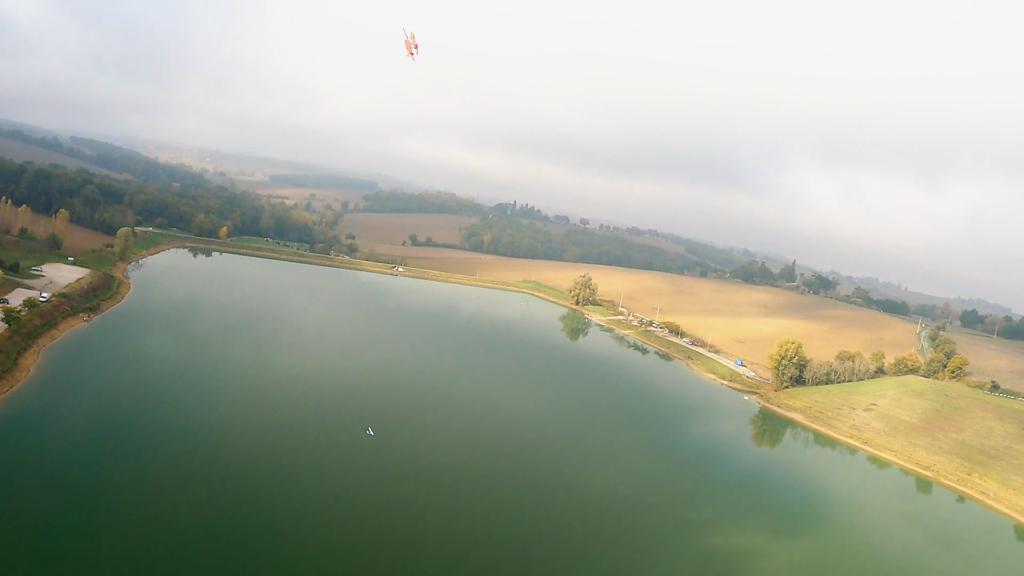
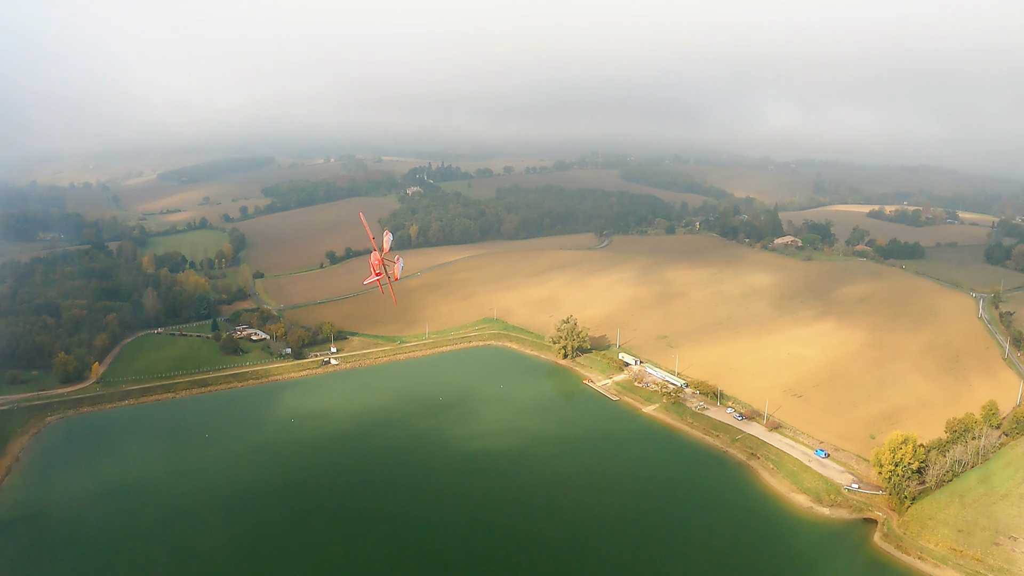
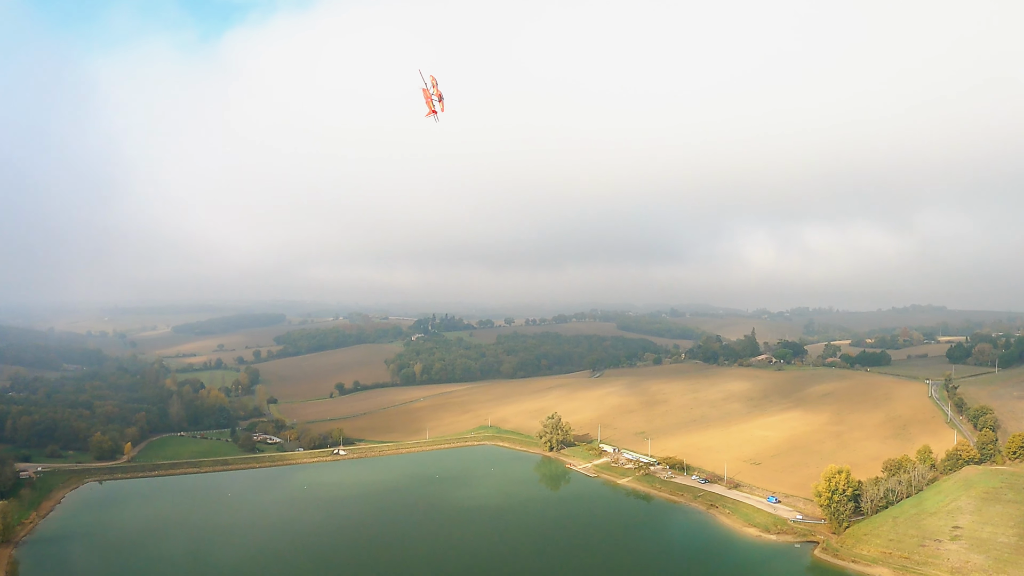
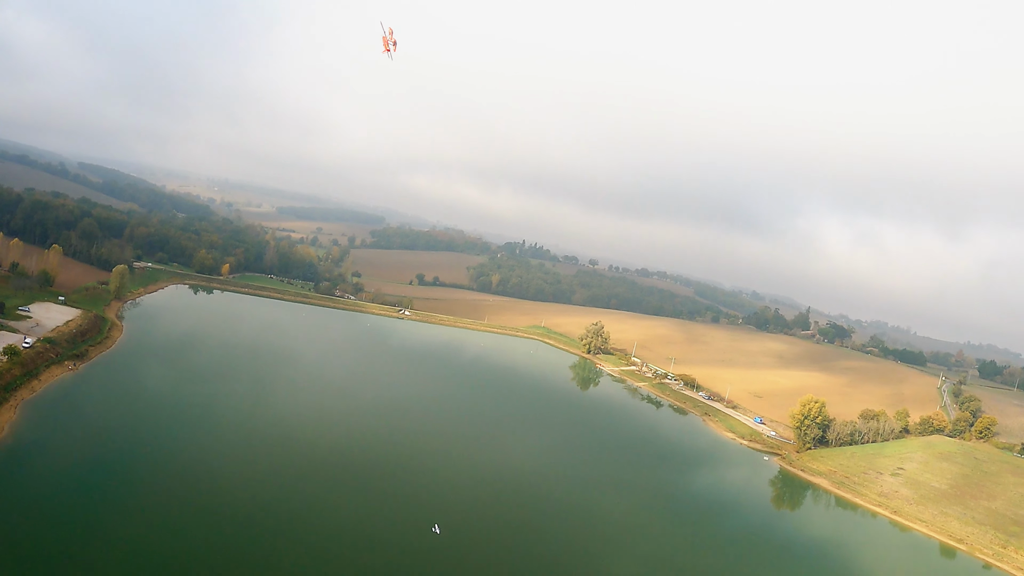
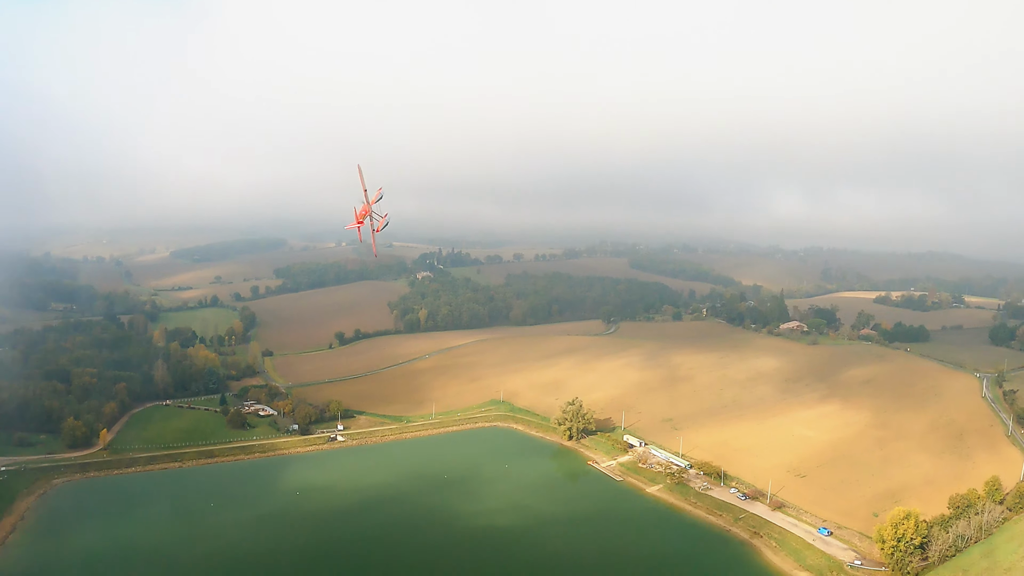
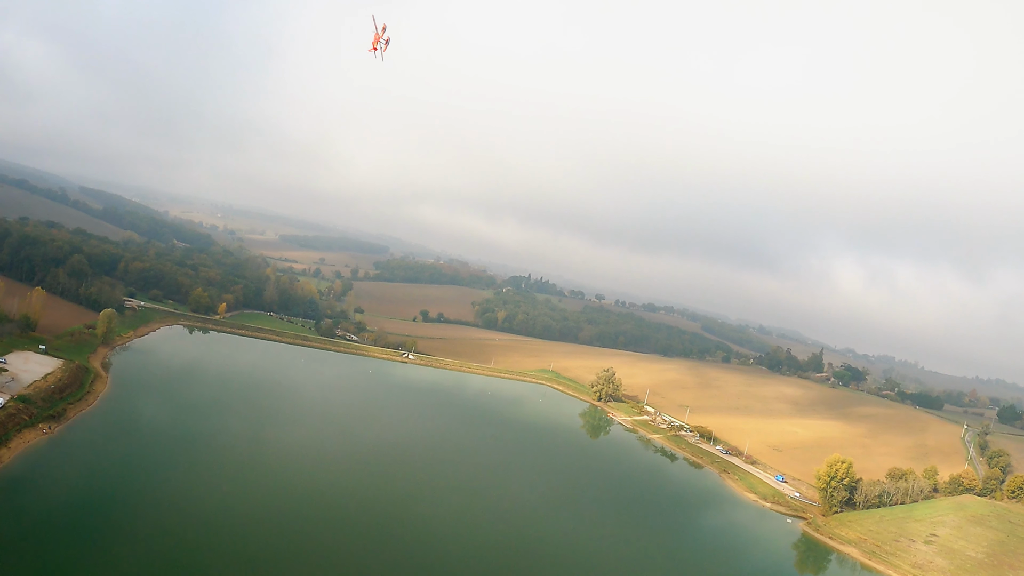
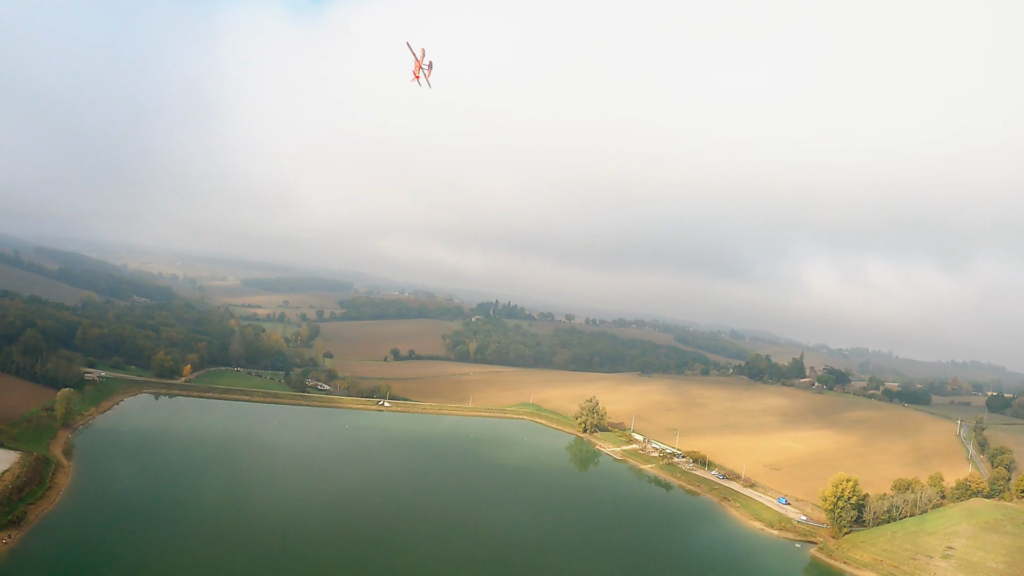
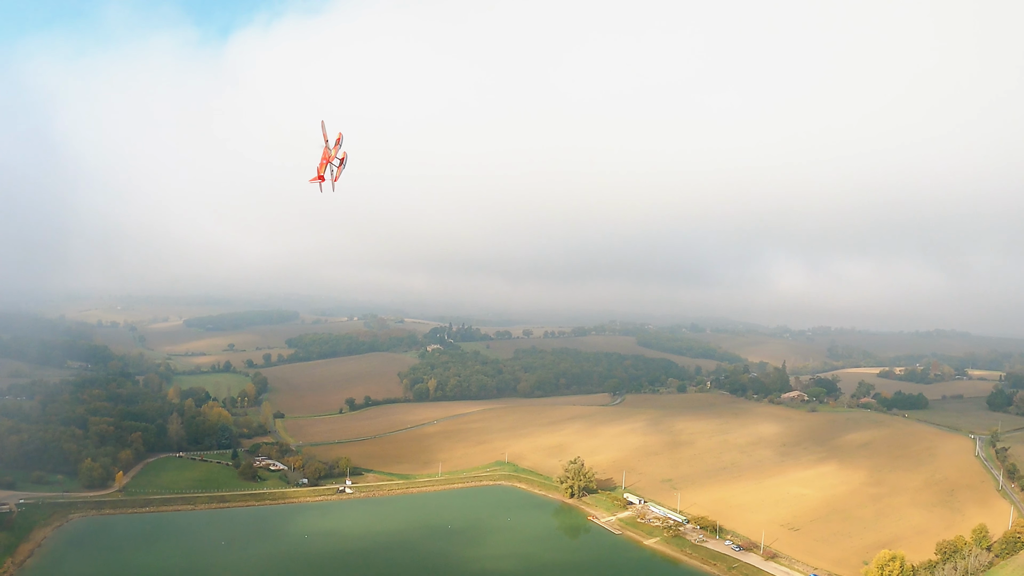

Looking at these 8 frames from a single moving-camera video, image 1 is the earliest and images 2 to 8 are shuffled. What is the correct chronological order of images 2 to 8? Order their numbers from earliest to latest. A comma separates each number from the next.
4, 6, 7, 3, 8, 5, 2
